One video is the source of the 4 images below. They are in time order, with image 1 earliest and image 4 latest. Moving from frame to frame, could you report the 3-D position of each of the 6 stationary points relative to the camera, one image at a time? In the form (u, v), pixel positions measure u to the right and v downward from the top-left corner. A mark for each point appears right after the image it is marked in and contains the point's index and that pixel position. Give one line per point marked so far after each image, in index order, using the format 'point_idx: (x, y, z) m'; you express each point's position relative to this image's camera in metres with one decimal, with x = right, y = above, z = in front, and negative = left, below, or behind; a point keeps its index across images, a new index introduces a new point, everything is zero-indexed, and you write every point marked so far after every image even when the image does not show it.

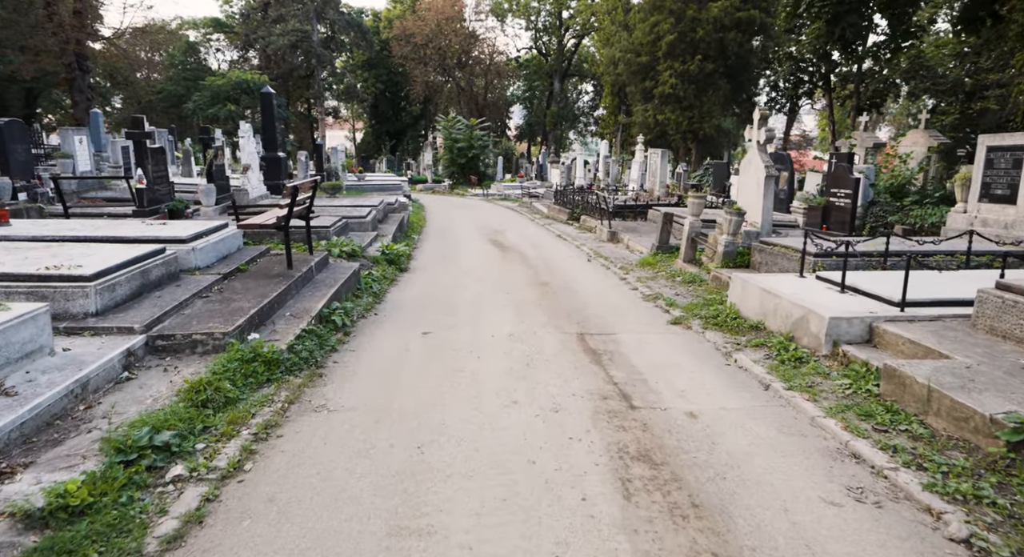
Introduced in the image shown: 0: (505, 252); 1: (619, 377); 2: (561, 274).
0: (-0.2, +0.6, +14.0) m
1: (+0.9, -0.8, +5.3) m
2: (+0.8, +0.1, +10.7) m
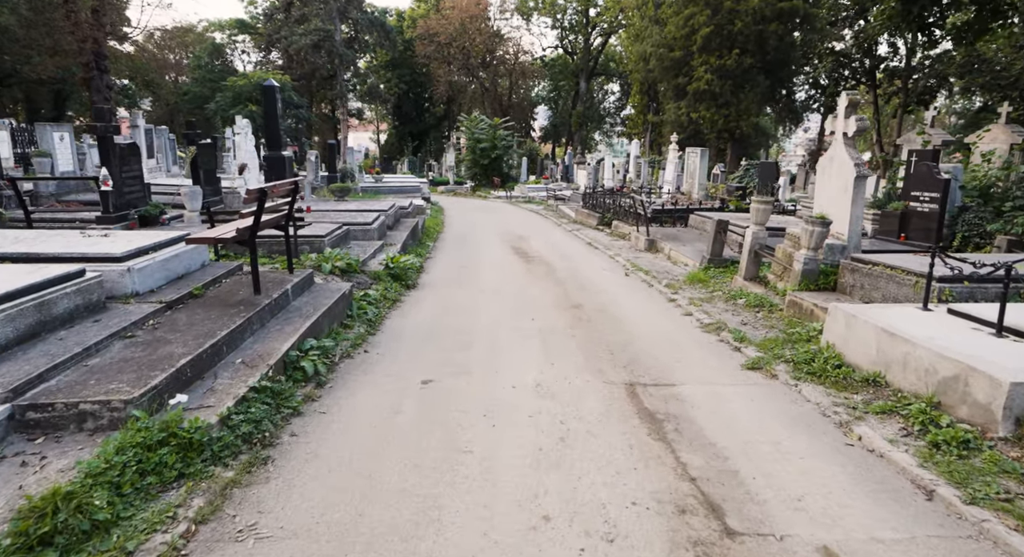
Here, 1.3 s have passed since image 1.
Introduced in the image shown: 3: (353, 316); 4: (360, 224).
0: (+0.3, +0.3, +12.3) m
1: (+1.0, -1.1, +3.6) m
2: (+1.2, -0.2, +9.1) m
3: (-1.7, -0.4, +6.7) m
4: (-2.6, +0.9, +11.0) m
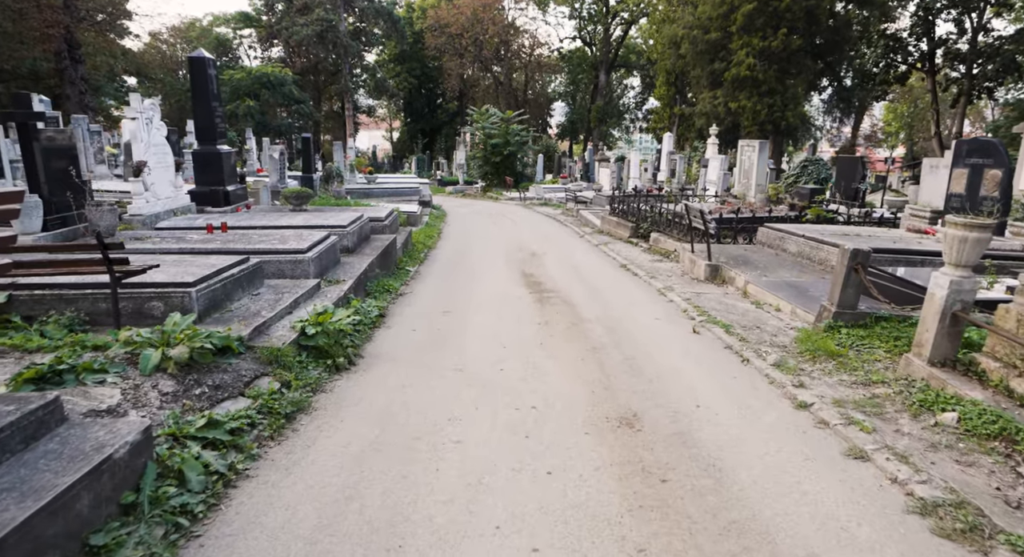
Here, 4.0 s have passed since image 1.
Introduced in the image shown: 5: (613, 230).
0: (+0.4, -0.3, +8.5) m
1: (+0.9, -1.7, -0.2) m
2: (+1.2, -0.8, +5.2) m
3: (-1.7, -1.0, +3.0) m
4: (-2.5, +0.3, +7.3) m
5: (+2.6, +1.2, +16.3) m
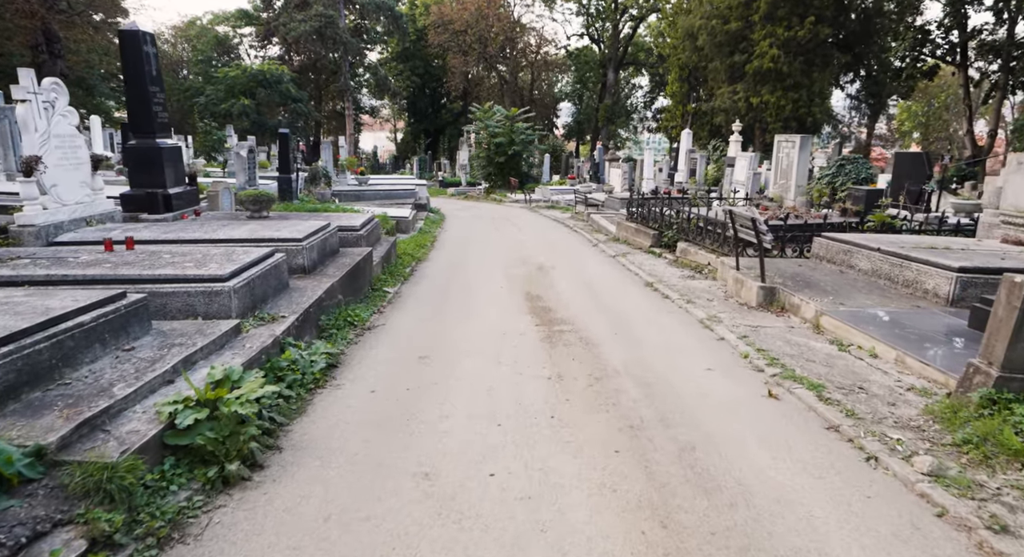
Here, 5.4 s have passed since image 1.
0: (+0.4, -0.6, +6.4) m
1: (+0.8, -2.0, -2.3) m
2: (+1.2, -1.2, +3.1) m
3: (-1.8, -1.3, +0.9) m
4: (-2.6, 0.0, +5.2) m
5: (+2.7, +0.9, +14.2) m
